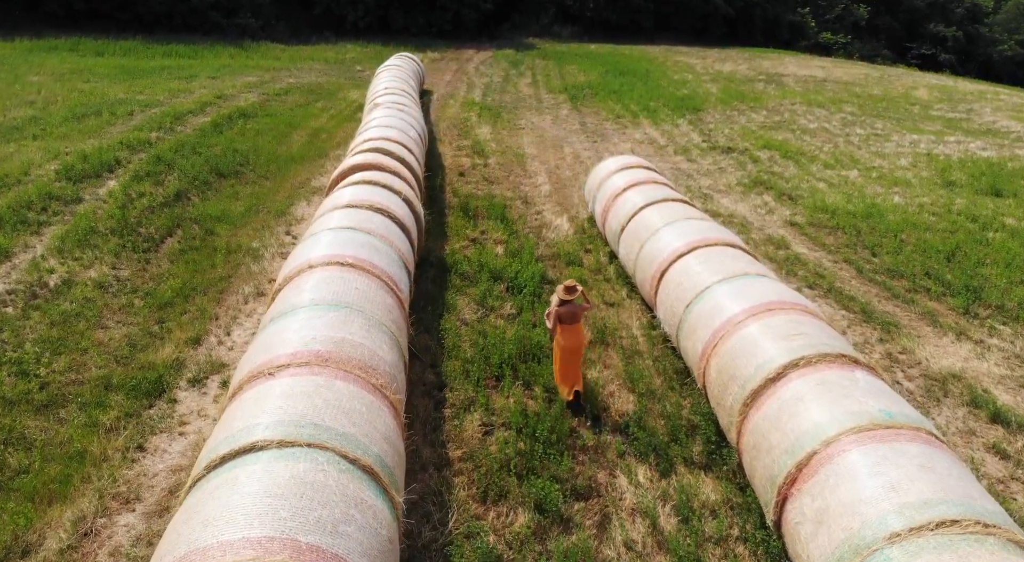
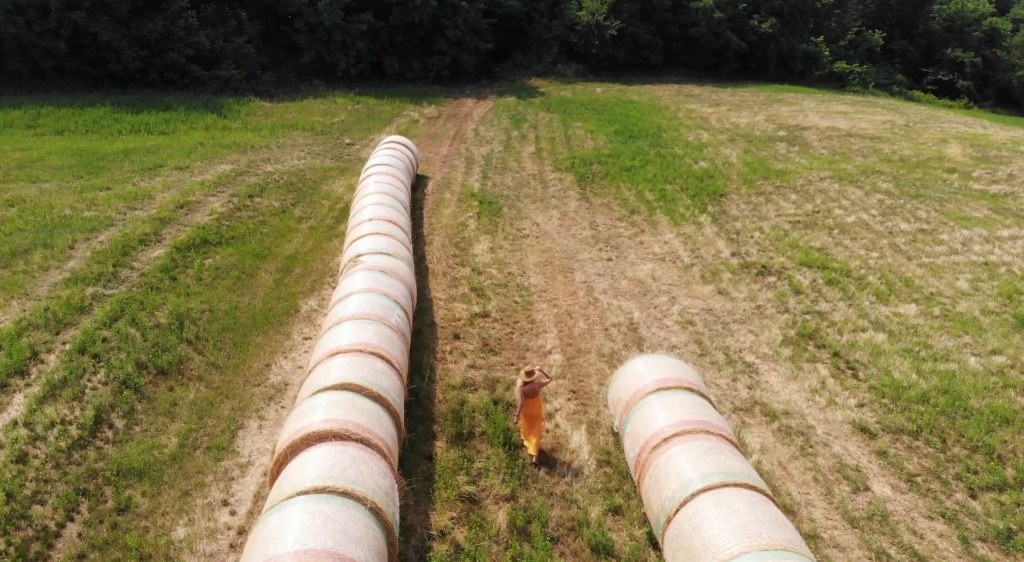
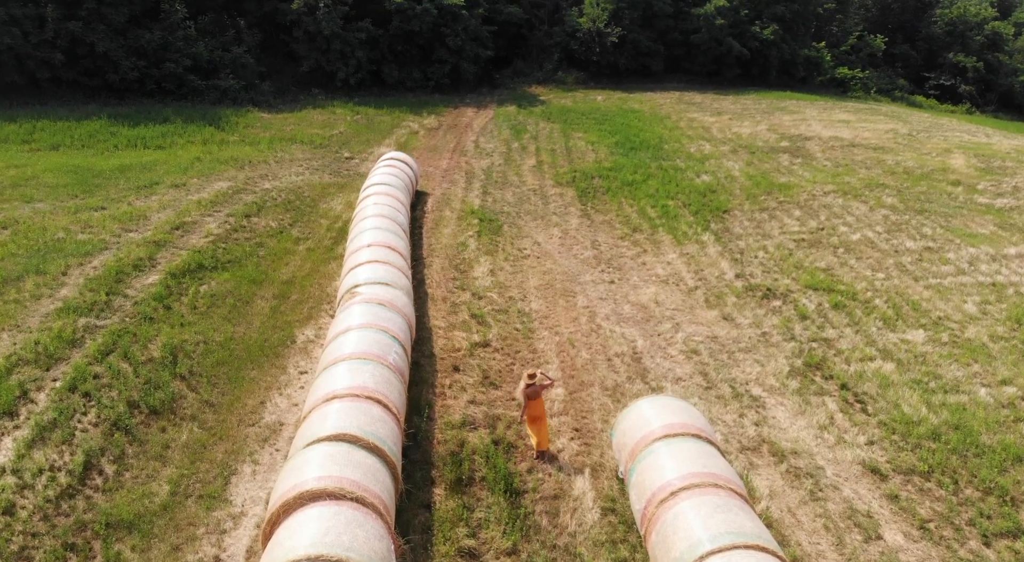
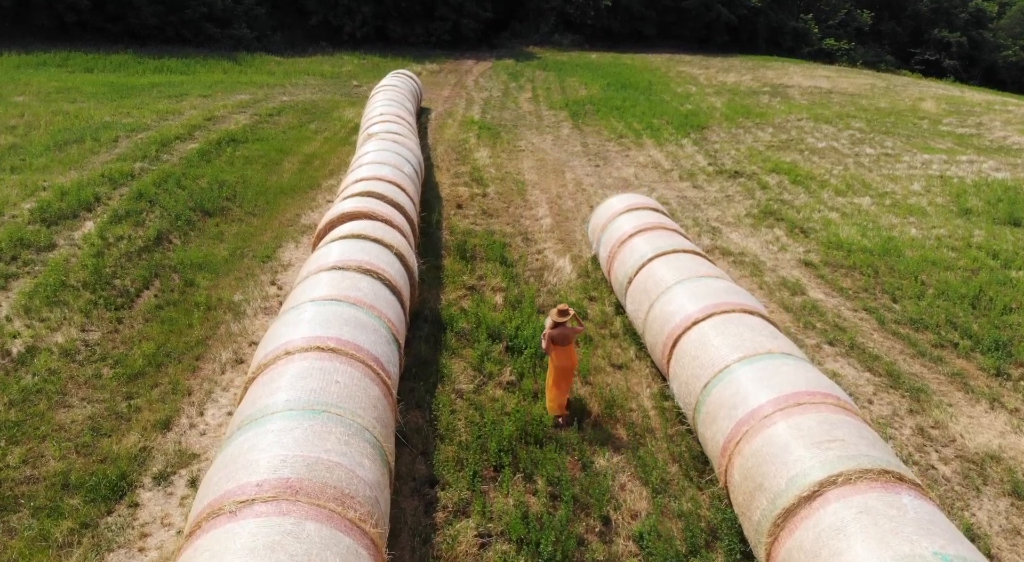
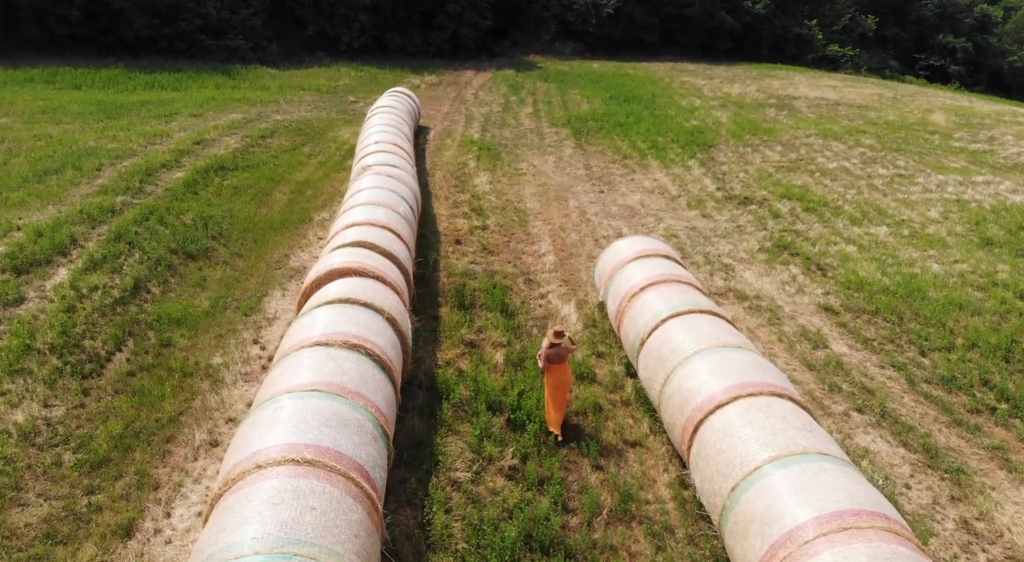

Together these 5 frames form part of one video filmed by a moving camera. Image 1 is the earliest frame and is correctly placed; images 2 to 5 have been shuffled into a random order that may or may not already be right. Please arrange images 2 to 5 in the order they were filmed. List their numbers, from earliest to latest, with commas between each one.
4, 5, 2, 3
